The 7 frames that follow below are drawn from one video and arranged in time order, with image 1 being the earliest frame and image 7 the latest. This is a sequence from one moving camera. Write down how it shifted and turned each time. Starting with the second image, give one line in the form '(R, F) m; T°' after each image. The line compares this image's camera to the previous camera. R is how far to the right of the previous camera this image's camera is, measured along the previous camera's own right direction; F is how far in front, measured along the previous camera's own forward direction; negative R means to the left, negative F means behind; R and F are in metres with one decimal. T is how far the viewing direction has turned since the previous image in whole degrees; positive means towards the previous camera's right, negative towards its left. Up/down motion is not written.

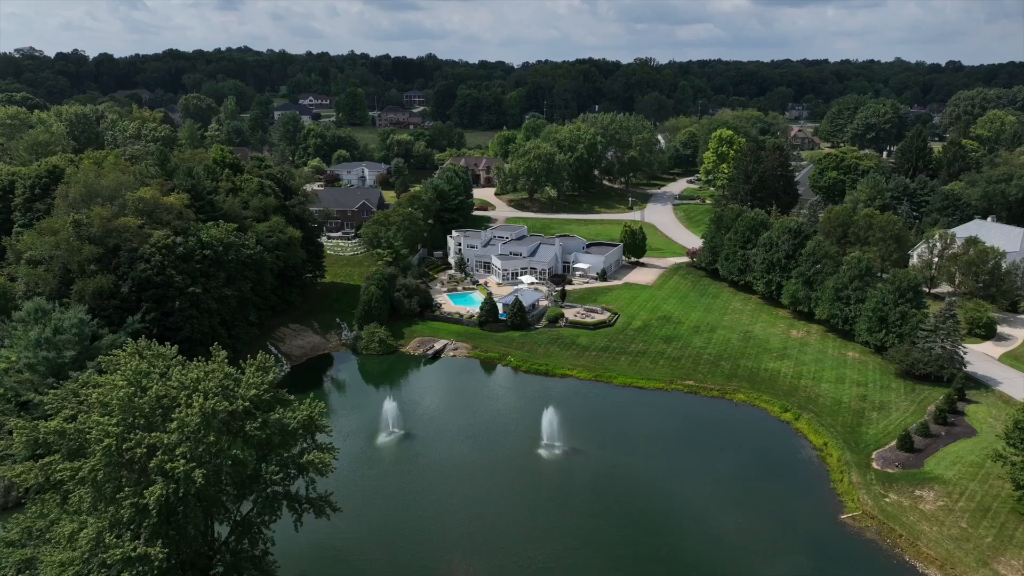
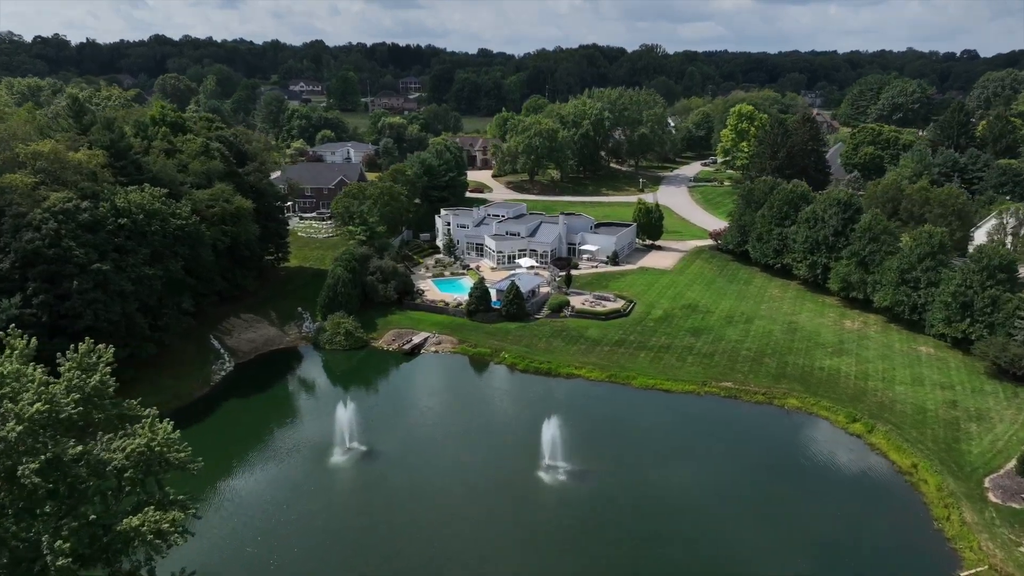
(+0.5, +11.2) m; 0°
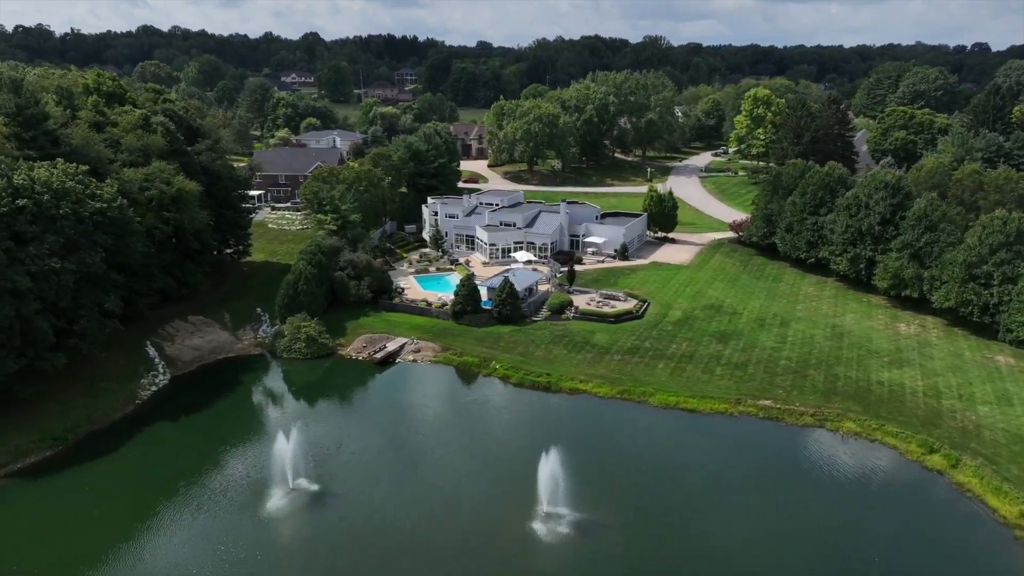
(+0.5, +8.3) m; 0°
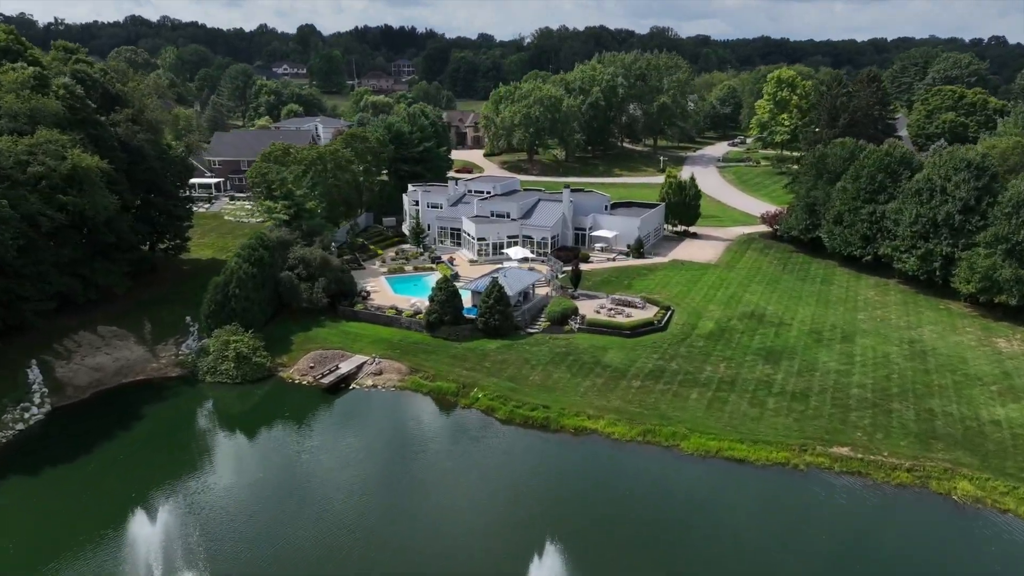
(+0.8, +9.9) m; 0°
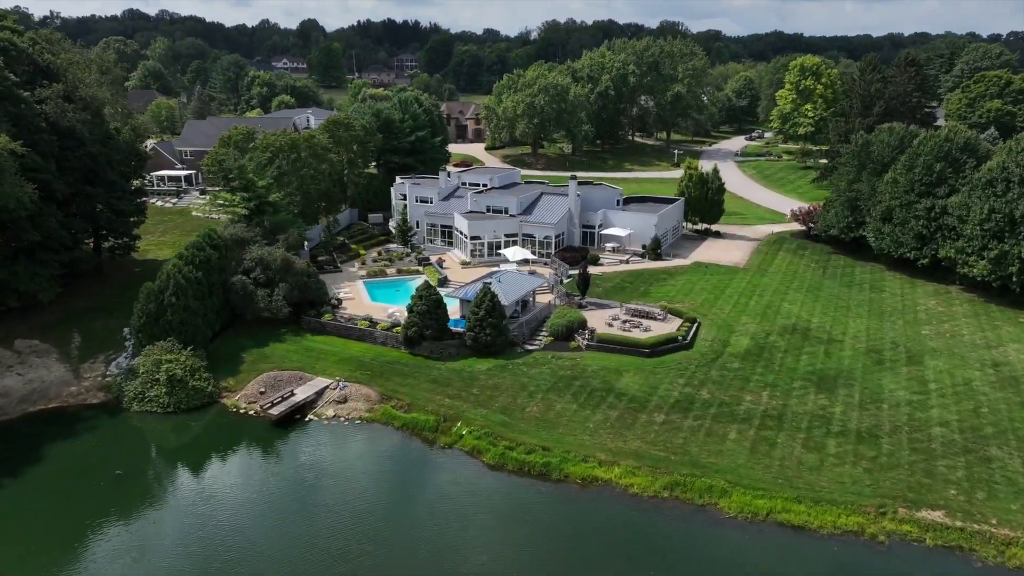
(+0.5, +6.5) m; -1°
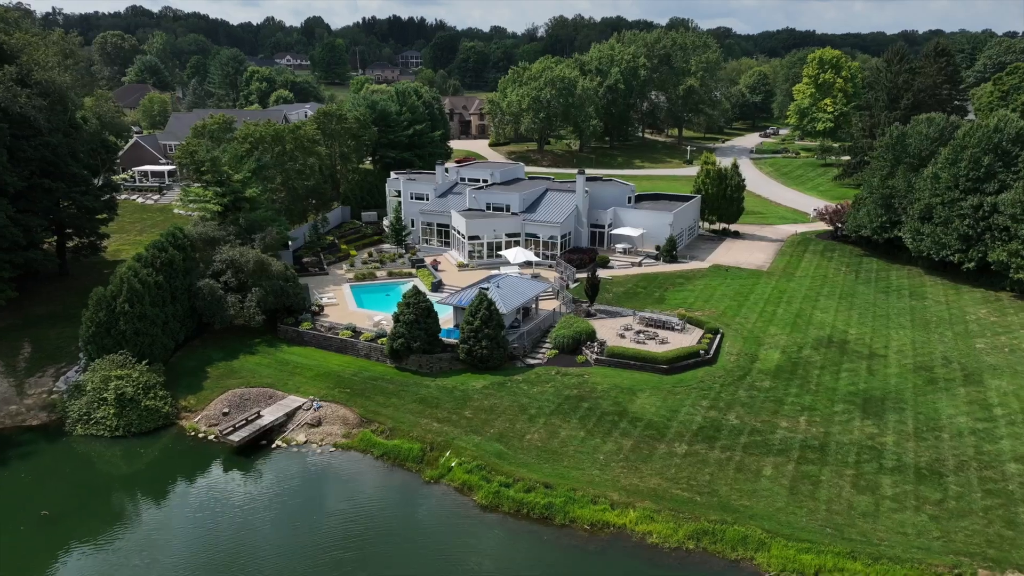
(+0.3, +3.7) m; -1°
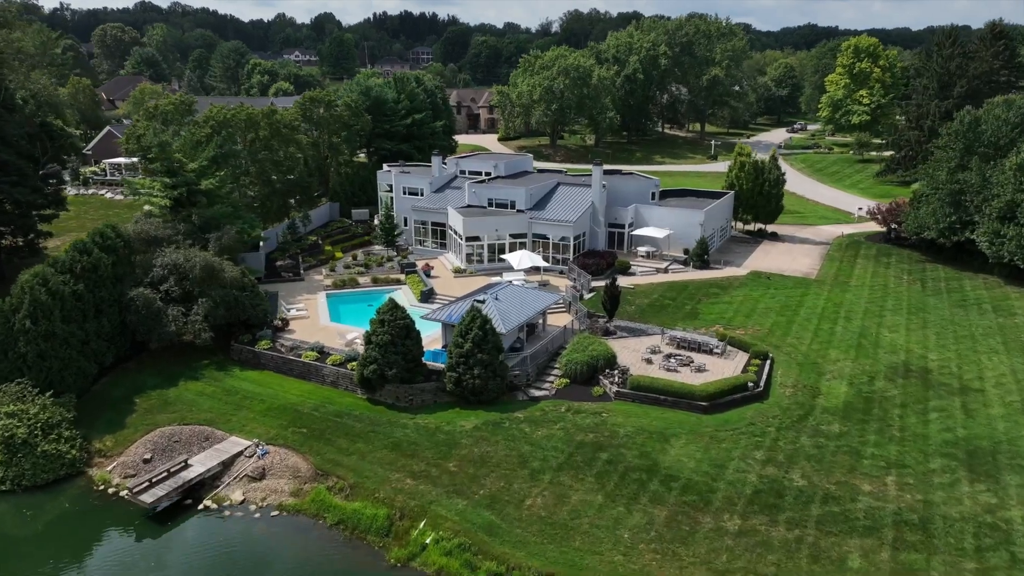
(+0.4, +5.7) m; -1°
